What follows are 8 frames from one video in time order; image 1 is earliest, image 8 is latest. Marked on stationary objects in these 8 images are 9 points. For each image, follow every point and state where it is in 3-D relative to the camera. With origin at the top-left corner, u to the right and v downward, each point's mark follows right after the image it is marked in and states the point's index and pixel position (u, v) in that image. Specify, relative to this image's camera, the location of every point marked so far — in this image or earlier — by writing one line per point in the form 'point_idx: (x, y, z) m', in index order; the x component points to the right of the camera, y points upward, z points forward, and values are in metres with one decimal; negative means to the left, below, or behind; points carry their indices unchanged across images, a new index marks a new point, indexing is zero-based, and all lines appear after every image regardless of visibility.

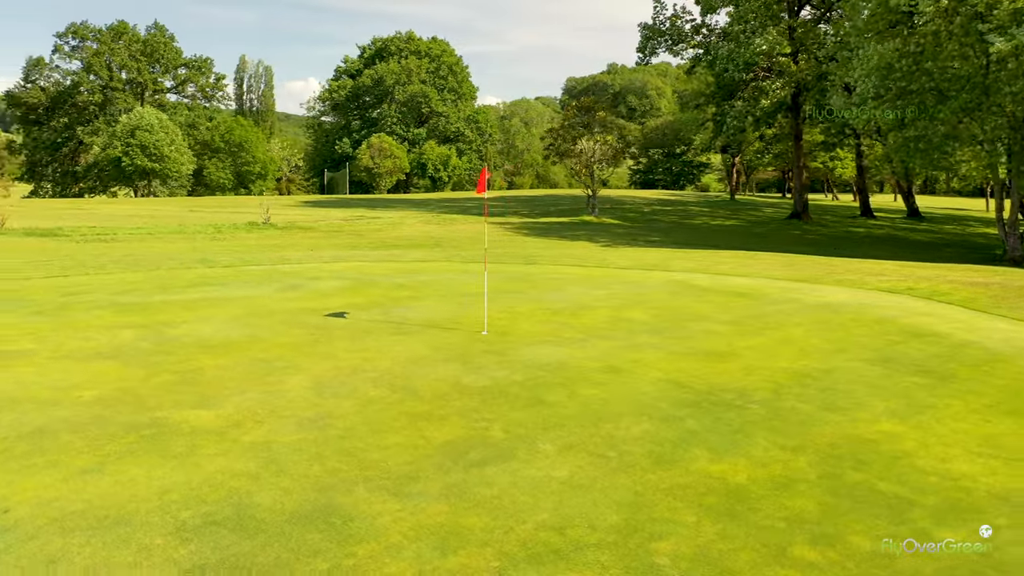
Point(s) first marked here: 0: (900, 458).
0: (+3.0, -1.3, +6.4) m
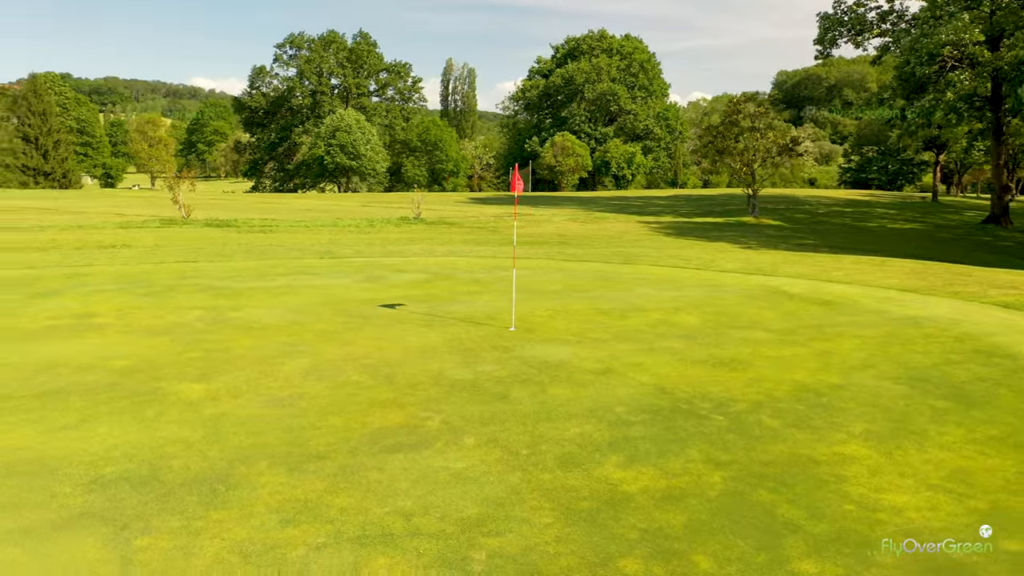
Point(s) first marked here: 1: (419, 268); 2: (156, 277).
0: (+2.3, -1.4, +5.9) m
1: (-1.7, +0.3, +15.2) m
2: (-6.0, +0.2, +13.8) m
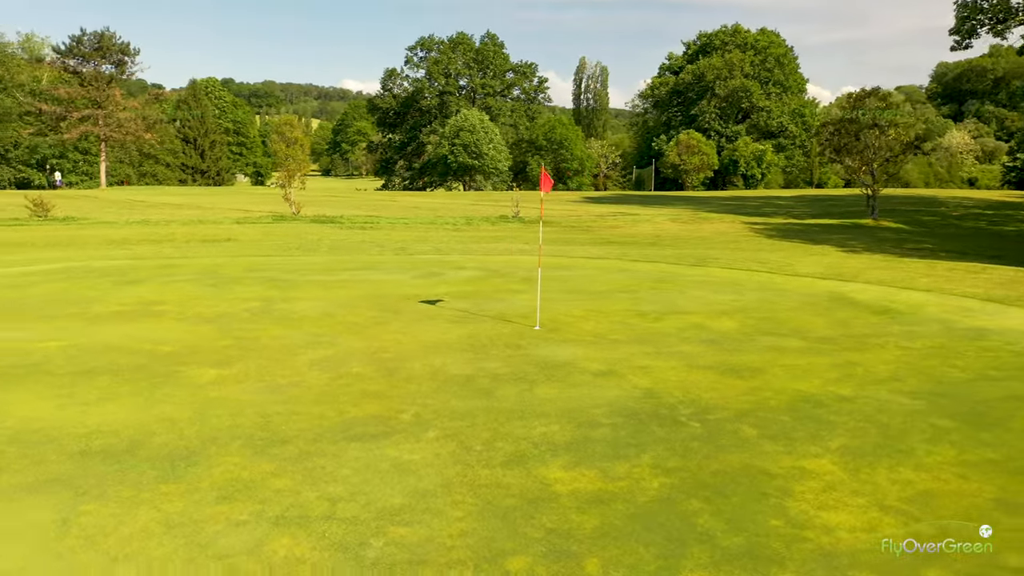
0: (+1.8, -1.4, +5.7) m
1: (-0.6, +0.4, +15.5) m
2: (-5.0, +0.3, +14.8) m
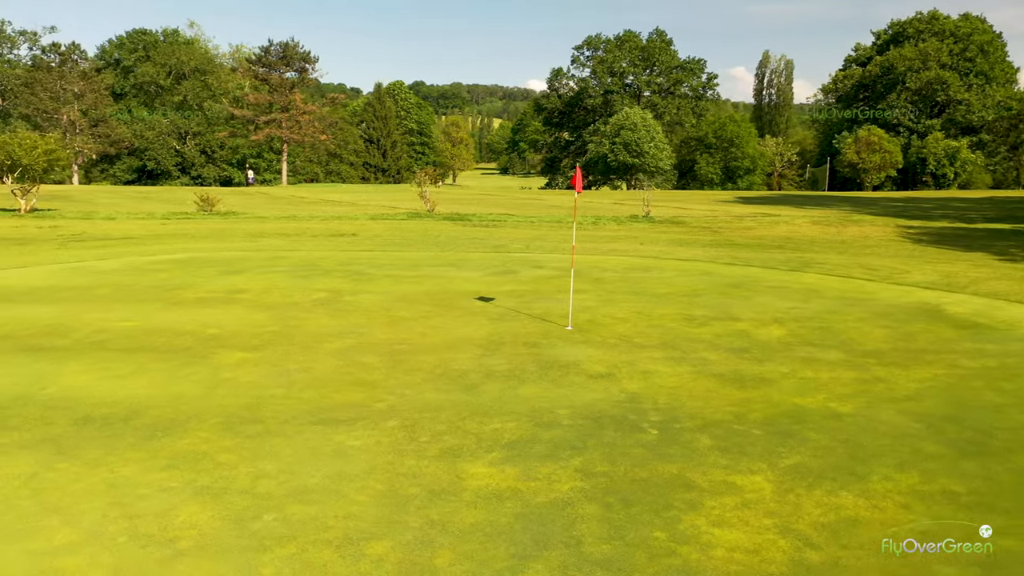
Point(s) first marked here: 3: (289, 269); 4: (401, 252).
0: (+1.1, -1.5, +5.5) m
1: (+0.9, +0.4, +15.6) m
2: (-3.5, +0.5, +15.9) m
3: (-4.1, +0.4, +15.2) m
4: (-2.4, +0.8, +18.0) m
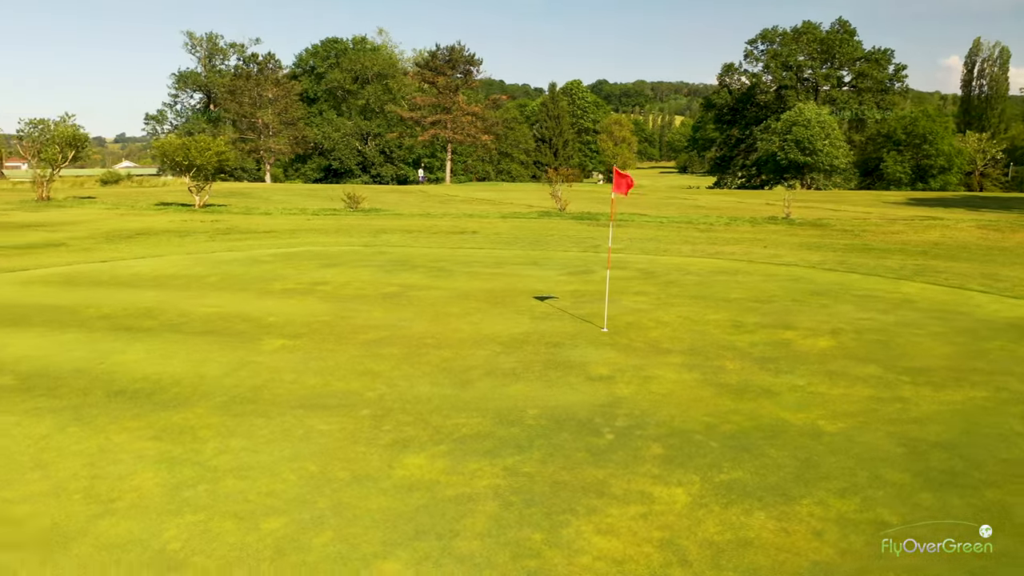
0: (+0.4, -1.5, +5.5) m
1: (+2.4, +0.4, +15.3) m
2: (-1.8, +0.6, +16.6) m
3: (-2.5, +0.5, +16.1) m
4: (-0.3, +0.9, +18.4) m
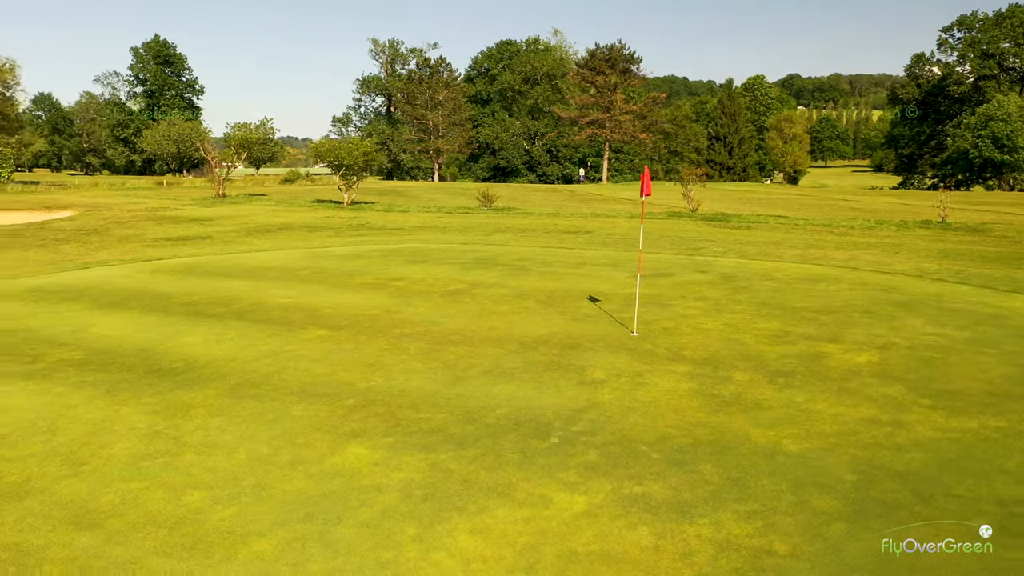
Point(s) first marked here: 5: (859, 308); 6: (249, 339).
0: (-0.3, -1.5, +5.6) m
1: (+3.8, +0.3, +14.8) m
2: (-0.1, +0.6, +16.9) m
3: (-0.9, +0.5, +16.5) m
4: (+1.8, +0.8, +18.3) m
5: (+5.0, -0.3, +11.7) m
6: (-3.3, -0.7, +10.5) m
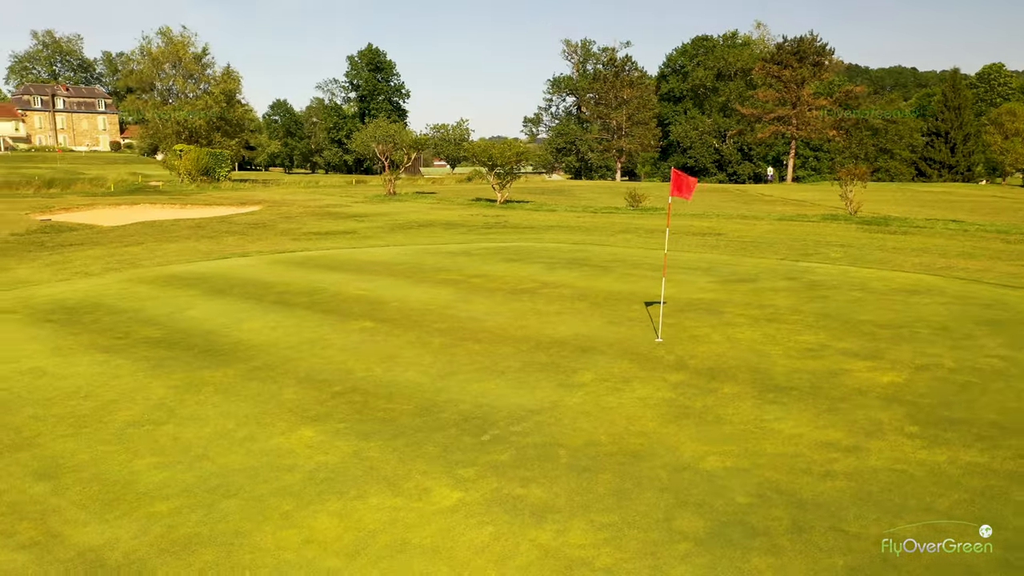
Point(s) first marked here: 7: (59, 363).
0: (-1.2, -1.5, +5.9) m
1: (+5.1, +0.1, +13.8) m
2: (+1.8, +0.6, +16.9) m
3: (+1.0, +0.5, +16.7) m
4: (+4.0, +0.8, +17.8) m
5: (+5.5, -0.5, +10.6) m
6: (-2.9, -0.5, +11.4) m
7: (-5.5, -0.9, +9.9) m
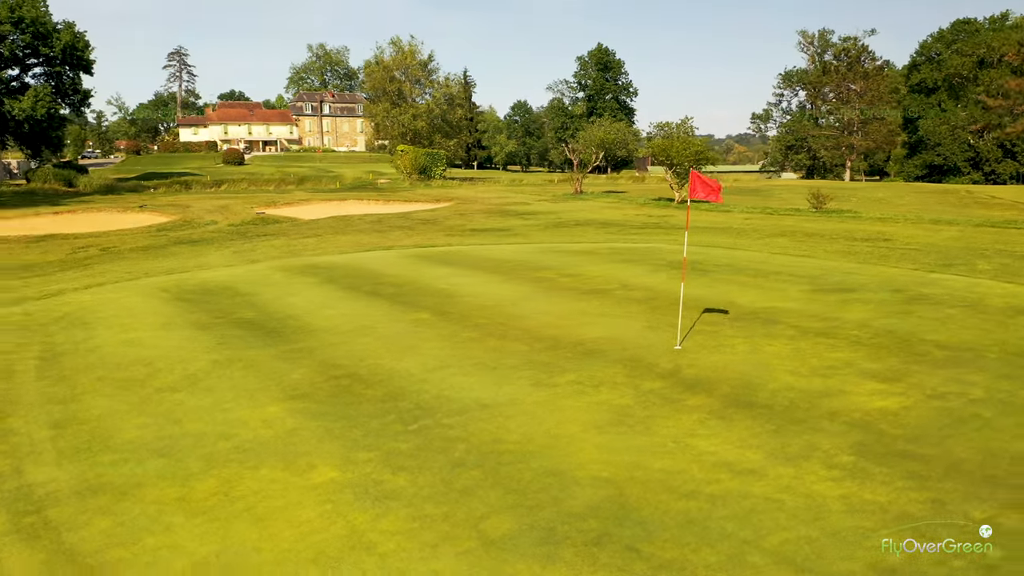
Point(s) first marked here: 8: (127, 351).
0: (-2.1, -1.4, +6.6) m
1: (+6.2, -0.1, +12.4) m
2: (+4.0, +0.5, +16.2) m
3: (+3.1, +0.5, +16.3) m
4: (+6.3, +0.6, +16.5) m
5: (+5.7, -0.7, +9.2) m
6: (-2.1, -0.4, +12.3) m
7: (-5.1, -0.7, +11.7) m
8: (-5.1, -0.8, +10.8) m
